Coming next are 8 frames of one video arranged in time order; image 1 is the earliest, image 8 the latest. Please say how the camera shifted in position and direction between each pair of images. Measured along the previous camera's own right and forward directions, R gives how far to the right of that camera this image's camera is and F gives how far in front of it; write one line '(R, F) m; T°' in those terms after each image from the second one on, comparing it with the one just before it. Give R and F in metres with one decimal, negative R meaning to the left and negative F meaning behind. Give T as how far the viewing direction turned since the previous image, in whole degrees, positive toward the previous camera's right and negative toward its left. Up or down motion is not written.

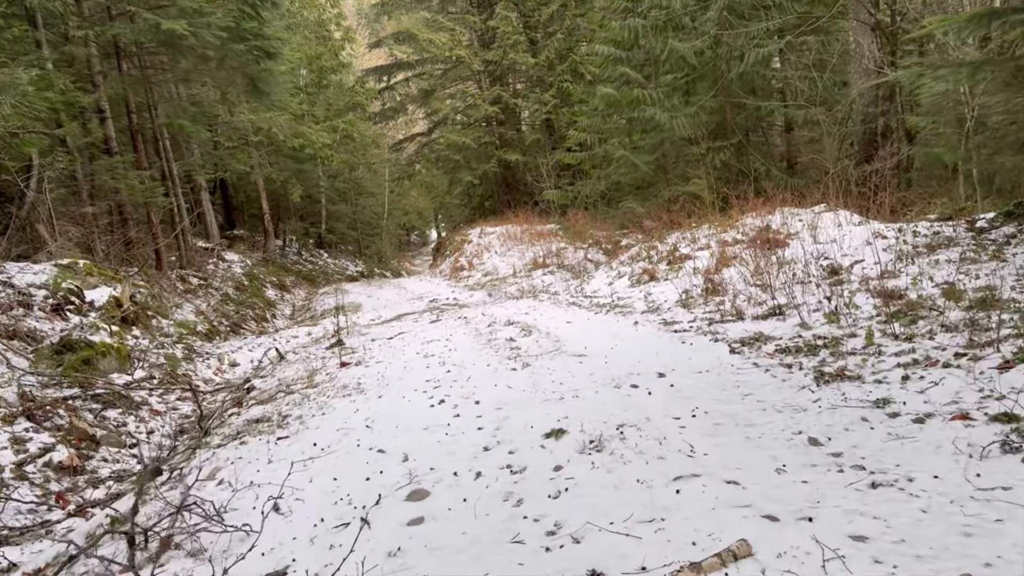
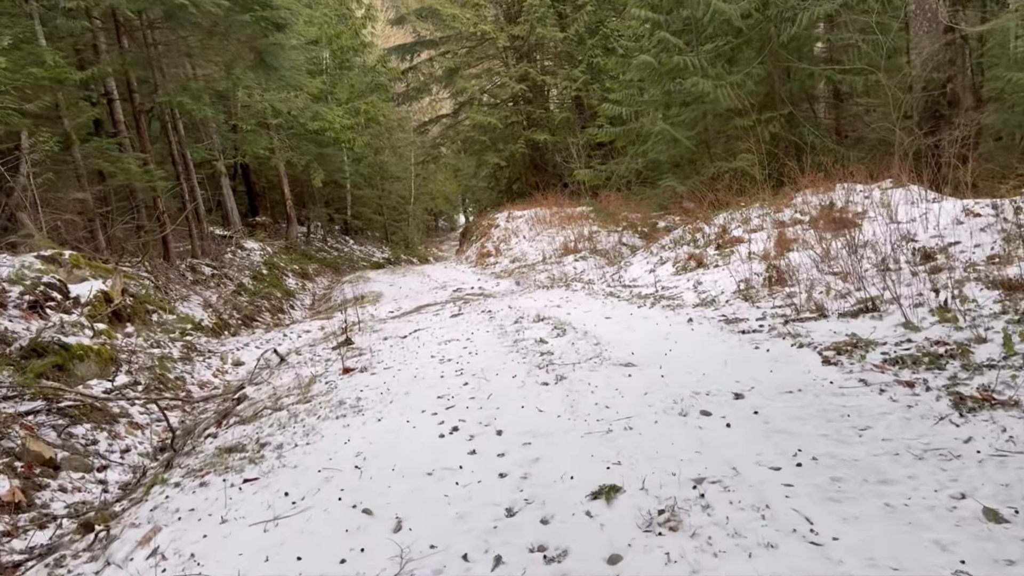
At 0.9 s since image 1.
(0.0, +1.0) m; -2°
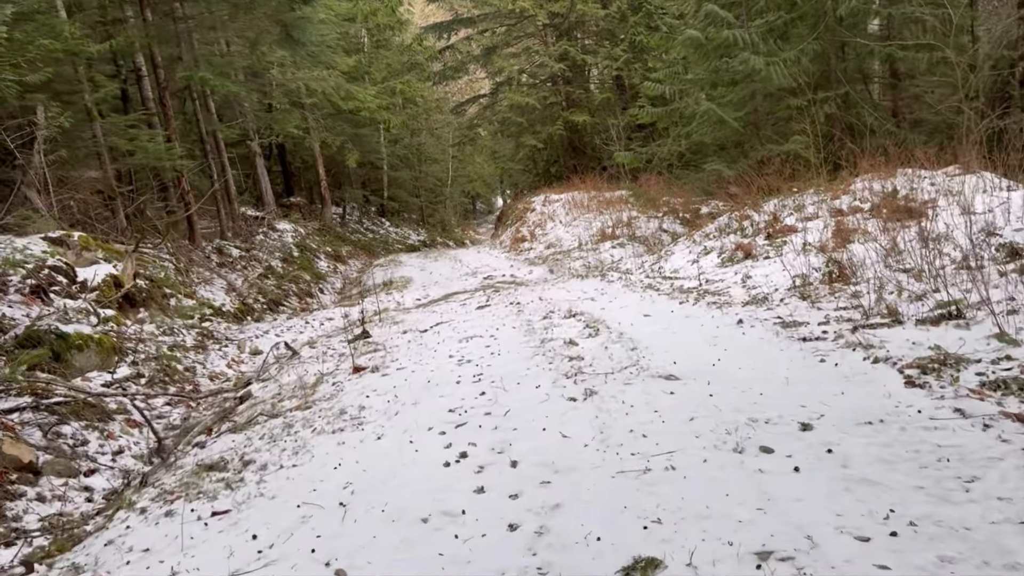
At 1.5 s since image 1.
(+0.1, +0.6) m; -3°
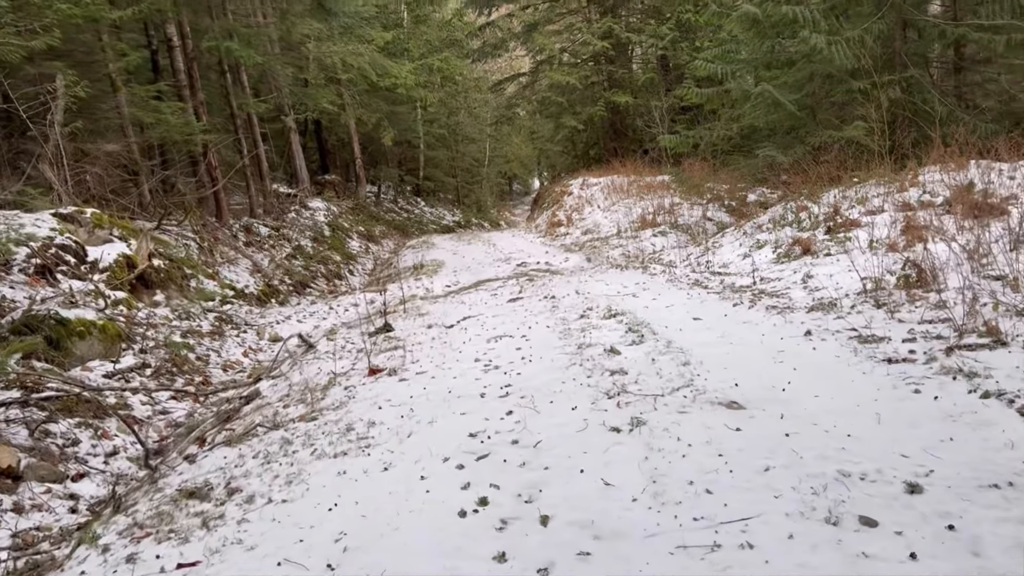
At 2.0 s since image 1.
(0.0, +0.6) m; -2°
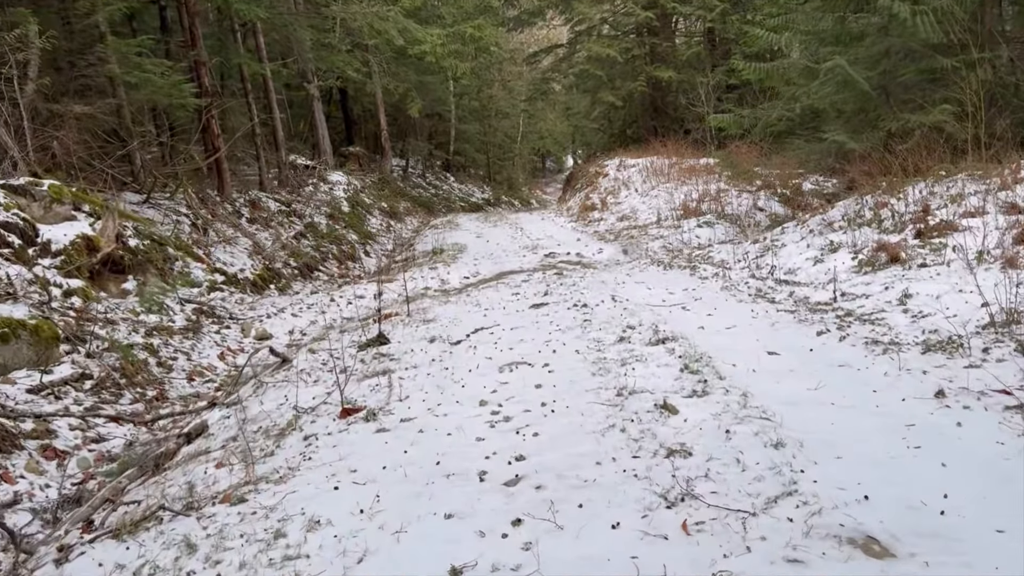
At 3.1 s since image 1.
(0.0, +1.2) m; -2°
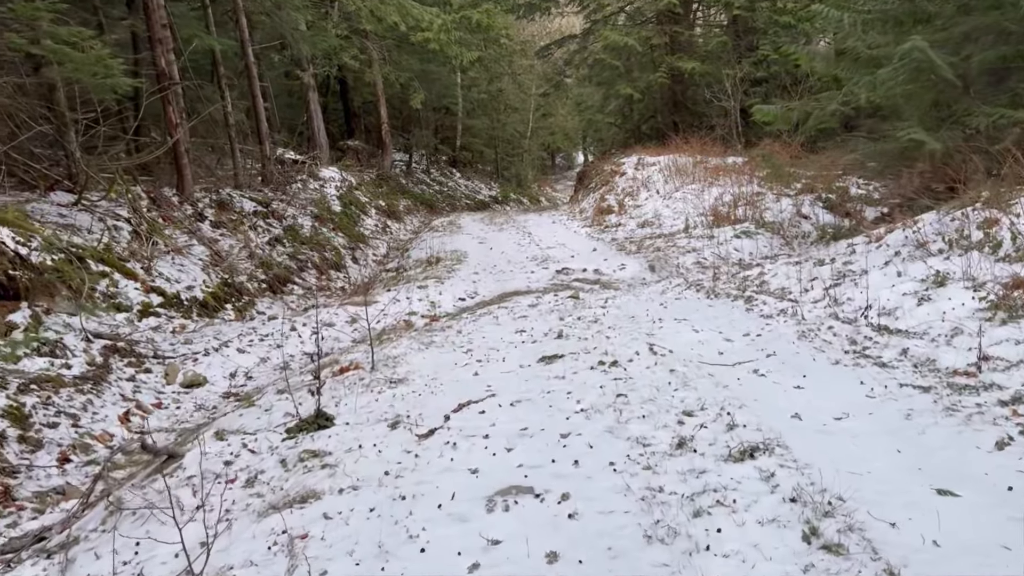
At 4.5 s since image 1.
(0.0, +1.7) m; -1°
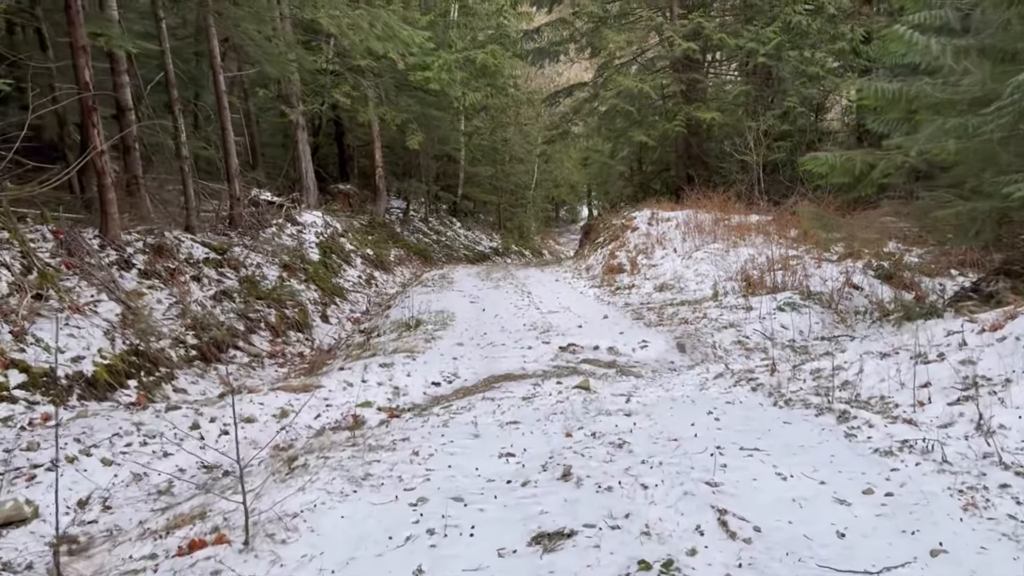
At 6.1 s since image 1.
(+0.1, +1.9) m; 0°
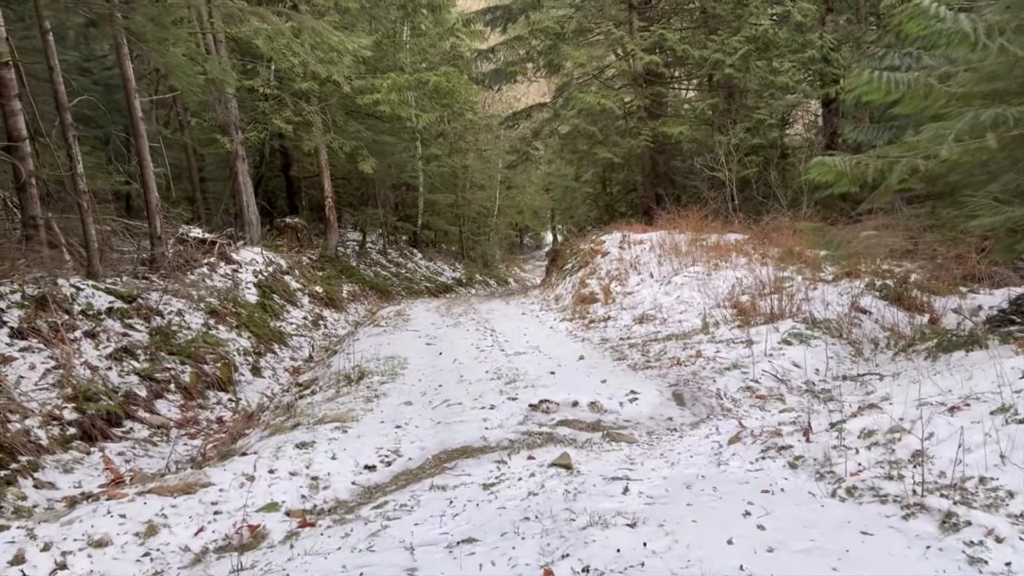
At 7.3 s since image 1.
(+0.1, +1.3) m; +2°
